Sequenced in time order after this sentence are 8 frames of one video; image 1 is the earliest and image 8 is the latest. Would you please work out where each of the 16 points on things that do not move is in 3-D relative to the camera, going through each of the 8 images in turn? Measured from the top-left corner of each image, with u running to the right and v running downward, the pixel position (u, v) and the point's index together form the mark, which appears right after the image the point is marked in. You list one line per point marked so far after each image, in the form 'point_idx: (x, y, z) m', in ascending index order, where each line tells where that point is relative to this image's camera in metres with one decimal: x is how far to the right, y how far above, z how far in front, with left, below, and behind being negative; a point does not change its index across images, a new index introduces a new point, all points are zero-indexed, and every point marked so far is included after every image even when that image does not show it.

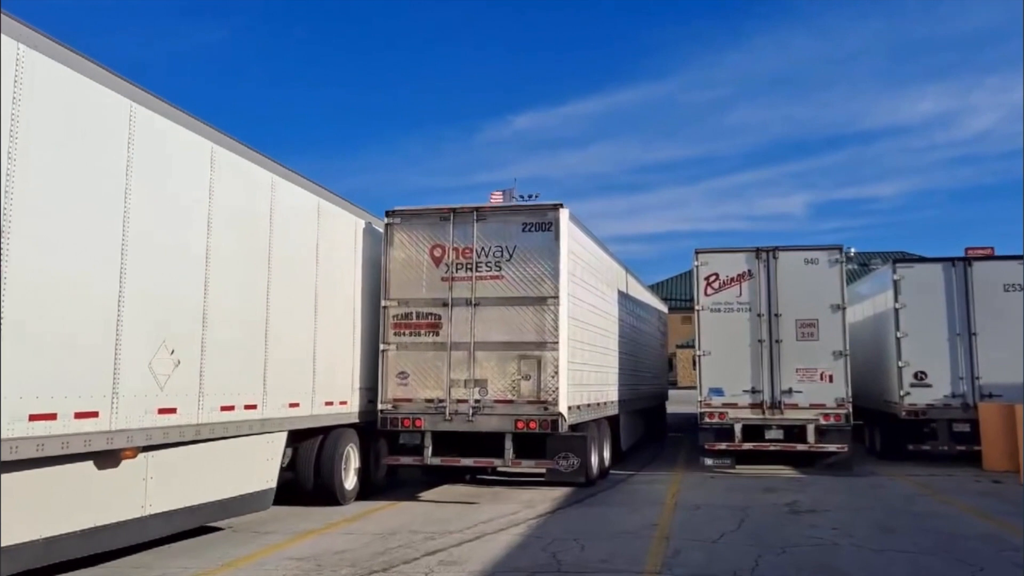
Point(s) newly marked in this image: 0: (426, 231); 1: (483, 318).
0: (-1.2, +0.8, +11.8) m
1: (-0.4, -0.4, +11.5) m
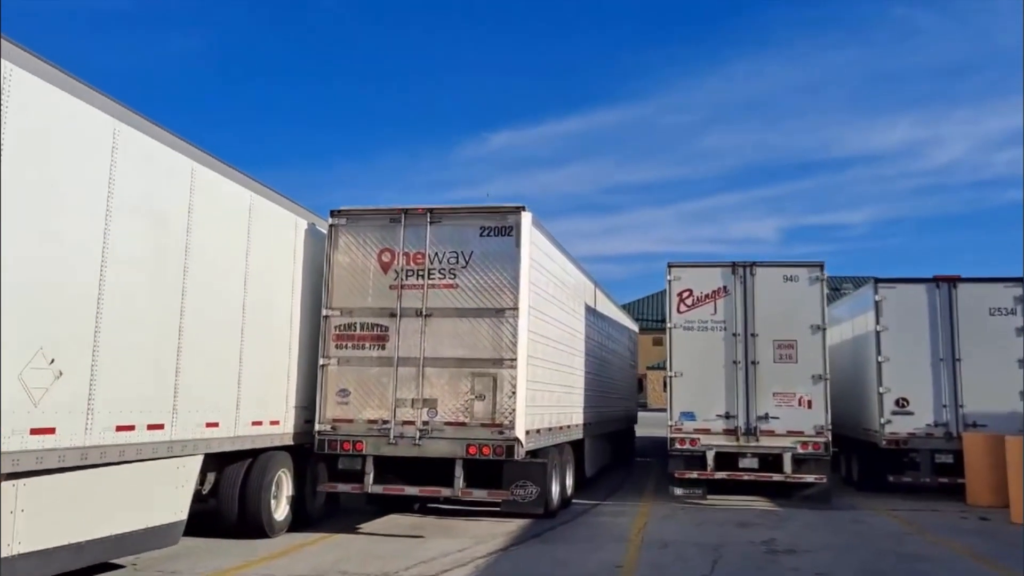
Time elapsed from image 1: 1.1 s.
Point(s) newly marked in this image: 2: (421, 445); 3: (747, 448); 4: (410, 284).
0: (-1.7, +0.7, +10.7) m
1: (-0.9, -0.5, +10.4) m
2: (-1.1, -1.9, +10.2) m
3: (+3.7, -2.6, +13.8) m
4: (-1.2, +0.1, +10.5) m
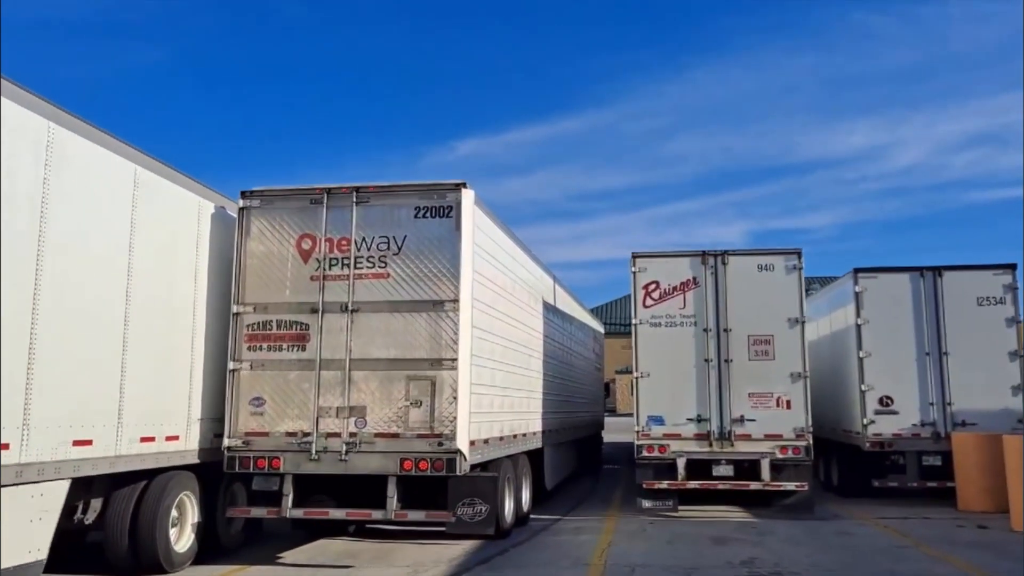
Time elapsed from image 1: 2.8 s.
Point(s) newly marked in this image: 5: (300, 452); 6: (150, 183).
0: (-2.4, +0.8, +9.3) m
1: (-1.6, -0.4, +9.0) m
2: (-1.7, -1.8, +8.8) m
3: (+3.0, -2.4, +12.5) m
4: (-1.9, +0.1, +9.1) m
5: (-2.2, -1.7, +8.9) m
6: (-3.5, +1.0, +8.3) m
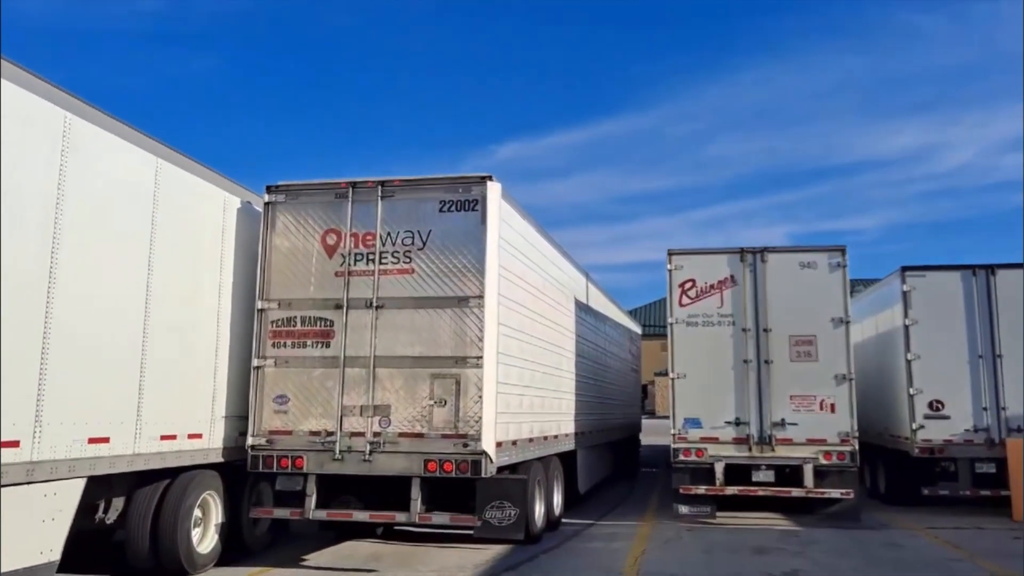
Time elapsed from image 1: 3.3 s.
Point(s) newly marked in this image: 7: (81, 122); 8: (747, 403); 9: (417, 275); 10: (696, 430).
0: (-2.1, +0.8, +9.1) m
1: (-1.3, -0.4, +8.8) m
2: (-1.4, -1.7, +8.6) m
3: (+3.5, -2.4, +12.1) m
4: (-1.6, +0.2, +8.9) m
5: (-1.9, -1.6, +8.7) m
6: (-3.2, +1.0, +8.2) m
7: (-3.5, +1.3, +7.0) m
8: (+3.3, -1.6, +12.2) m
9: (-1.0, +0.1, +8.8) m
10: (+2.6, -2.0, +12.3) m
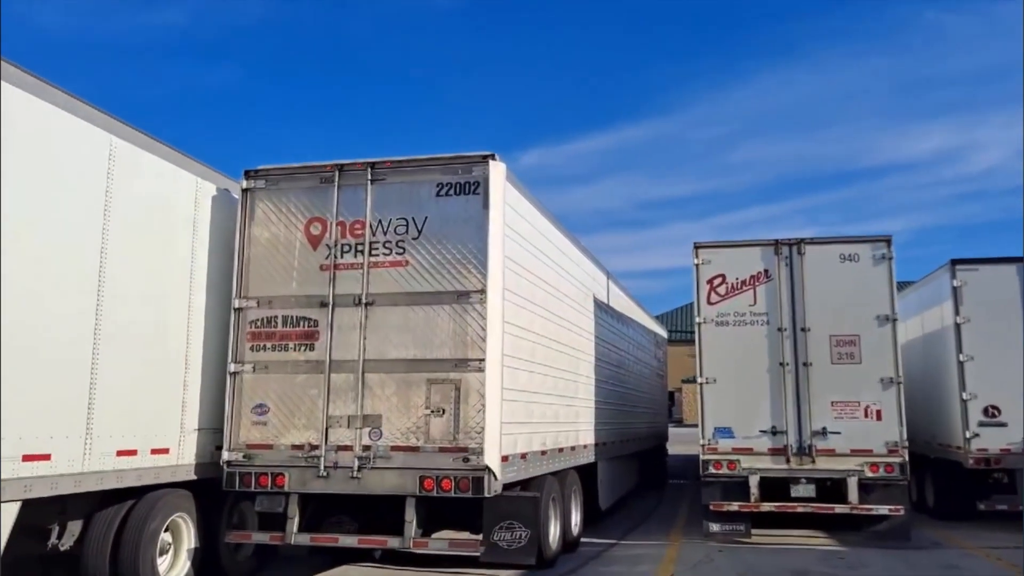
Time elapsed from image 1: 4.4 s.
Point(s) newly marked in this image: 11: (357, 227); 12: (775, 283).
0: (-2.0, +0.8, +8.2) m
1: (-1.2, -0.3, +7.8) m
2: (-1.3, -1.7, +7.5) m
3: (+3.6, -2.3, +10.9) m
4: (-1.5, +0.2, +7.9) m
5: (-1.8, -1.6, +7.7) m
6: (-3.2, +1.1, +7.2) m
7: (-3.5, +1.4, +6.0) m
8: (+3.5, -1.6, +11.1) m
9: (-0.9, +0.2, +7.8) m
10: (+2.8, -2.0, +11.2) m
11: (-1.4, +0.6, +8.0) m
12: (+3.5, +0.1, +11.3) m
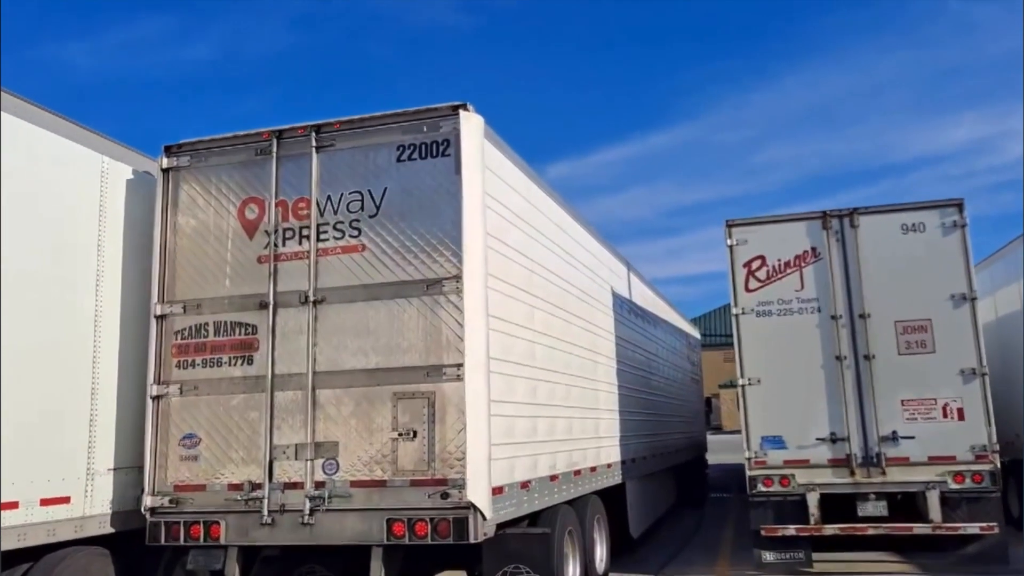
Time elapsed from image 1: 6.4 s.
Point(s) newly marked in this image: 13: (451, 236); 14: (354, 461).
0: (-2.1, +0.8, +6.6) m
1: (-1.3, -0.3, +6.1) m
2: (-1.4, -1.6, +5.9) m
3: (+3.8, -2.1, +9.1) m
4: (-1.6, +0.3, +6.3) m
5: (-1.9, -1.6, +6.1) m
6: (-3.3, +1.0, +5.7) m
7: (-3.7, +1.3, +4.5) m
8: (+3.6, -1.3, +9.3) m
9: (-1.0, +0.2, +6.1) m
10: (+2.9, -1.8, +9.4) m
11: (-1.5, +0.6, +6.3) m
12: (+3.5, +0.3, +9.5) m
13: (-0.4, +0.4, +6.0) m
14: (-1.1, -1.2, +5.9) m
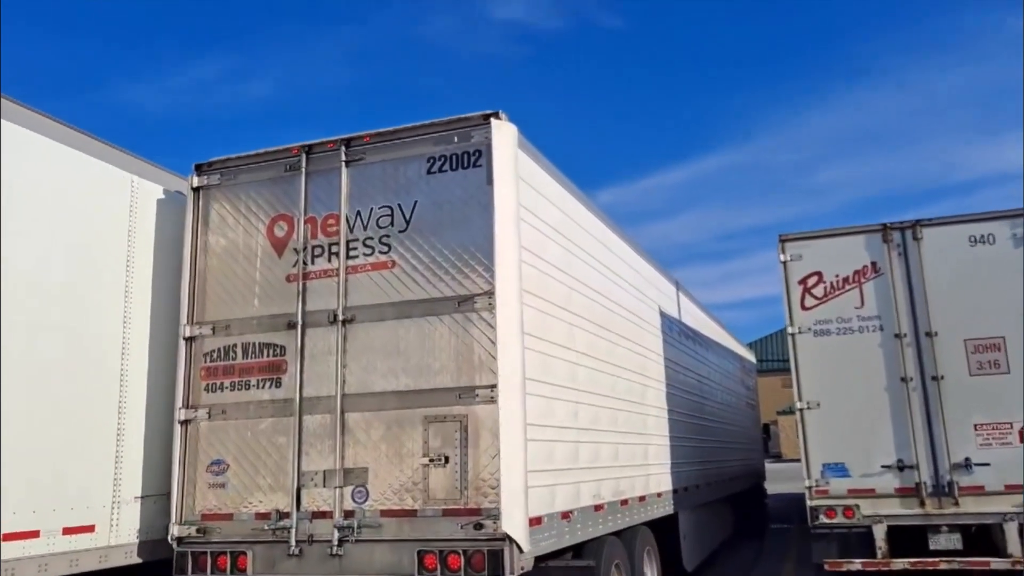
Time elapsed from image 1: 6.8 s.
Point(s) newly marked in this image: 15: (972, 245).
0: (-1.9, +0.7, +6.4) m
1: (-1.0, -0.4, +5.9) m
2: (-1.1, -1.7, +5.6) m
3: (+4.2, -2.2, +8.5) m
4: (-1.4, +0.1, +6.1) m
5: (-1.6, -1.7, +5.8) m
6: (-3.1, +0.9, +5.6) m
7: (-3.5, +1.2, +4.5) m
8: (+4.0, -1.5, +8.7) m
9: (-0.8, +0.1, +5.9) m
10: (+3.4, -2.0, +8.8) m
11: (-1.3, +0.5, +6.1) m
12: (+3.9, +0.1, +9.0) m
13: (-0.2, +0.2, +5.7) m
14: (-0.8, -1.3, +5.6) m
15: (+4.7, +0.4, +8.8) m
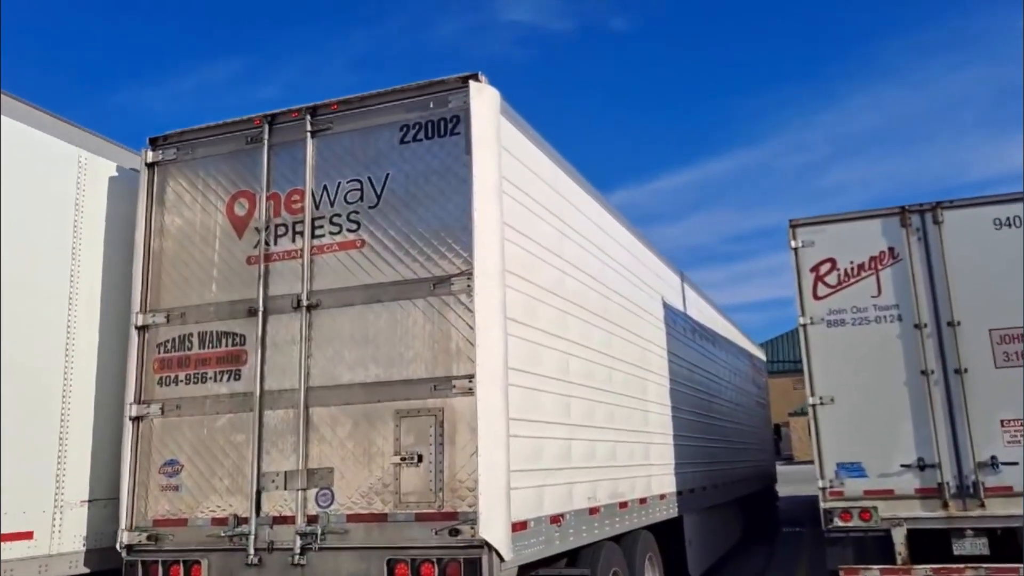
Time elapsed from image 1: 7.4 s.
0: (-2.0, +0.8, +5.9) m
1: (-1.1, -0.3, +5.3) m
2: (-1.2, -1.6, +5.0) m
3: (+4.1, -2.1, +7.8) m
4: (-1.5, +0.2, +5.5) m
5: (-1.7, -1.6, +5.2) m
6: (-3.2, +1.0, +5.1) m
7: (-3.7, +1.3, +3.9) m
8: (+3.9, -1.4, +8.0) m
9: (-0.9, +0.2, +5.3) m
10: (+3.3, -1.8, +8.2) m
11: (-1.4, +0.6, +5.6) m
12: (+3.8, +0.2, +8.4) m
13: (-0.3, +0.4, +5.1) m
14: (-0.9, -1.2, +5.1) m
15: (+4.6, +0.6, +8.2) m
